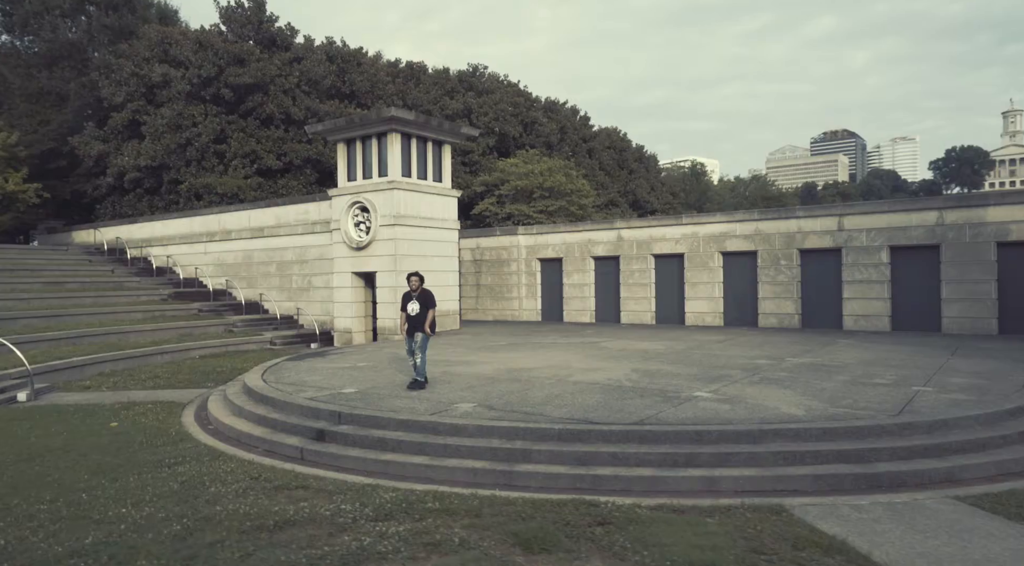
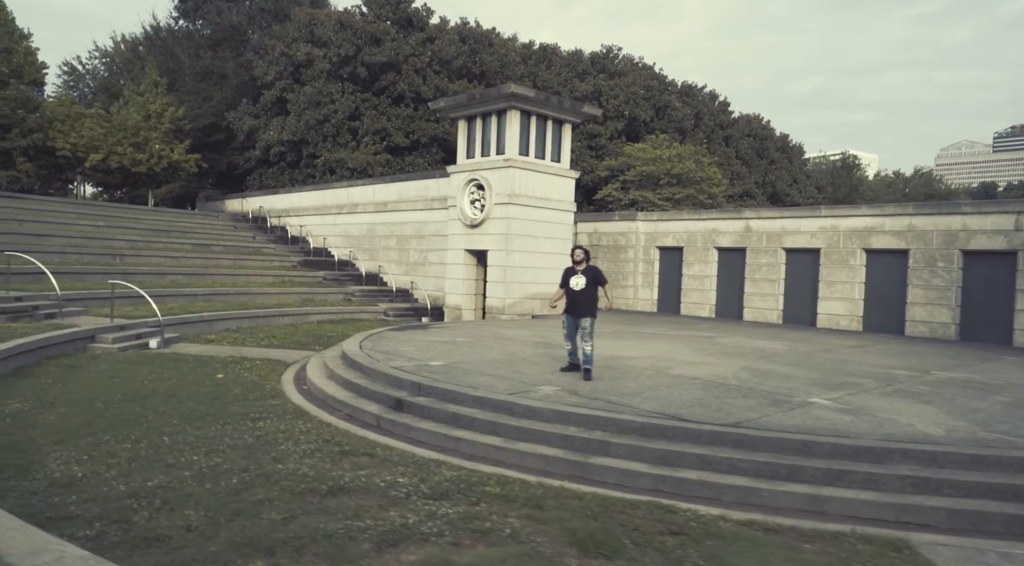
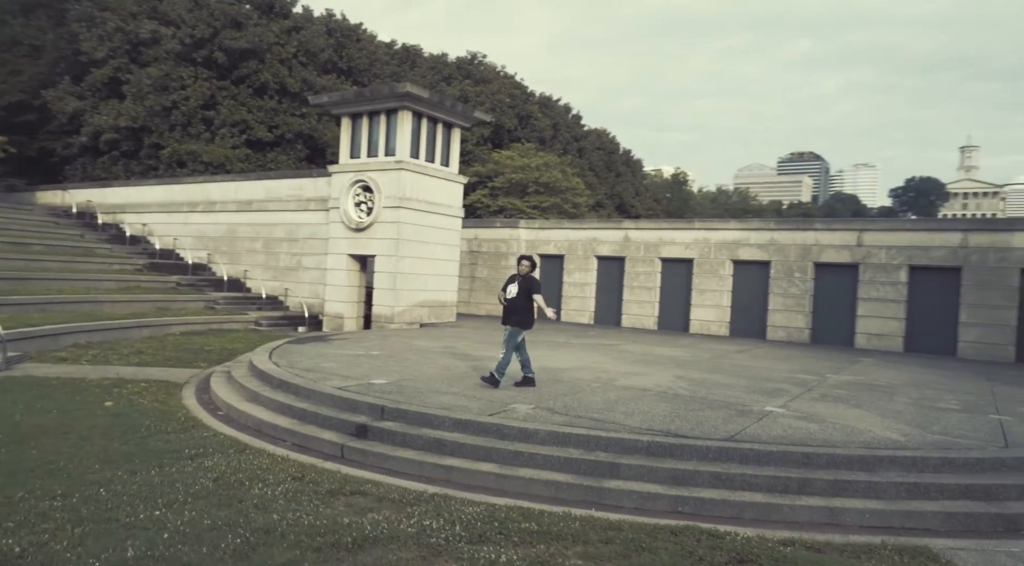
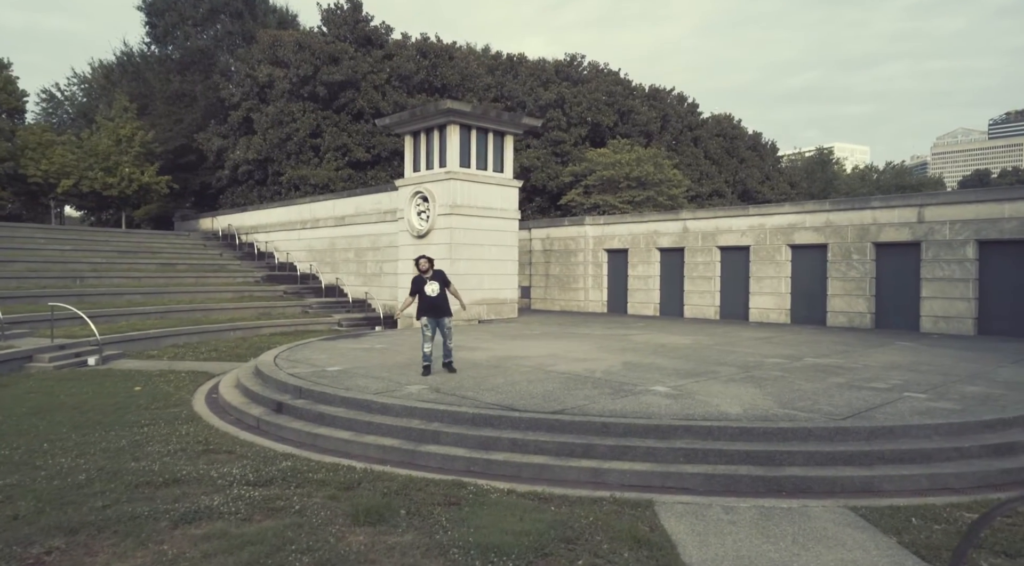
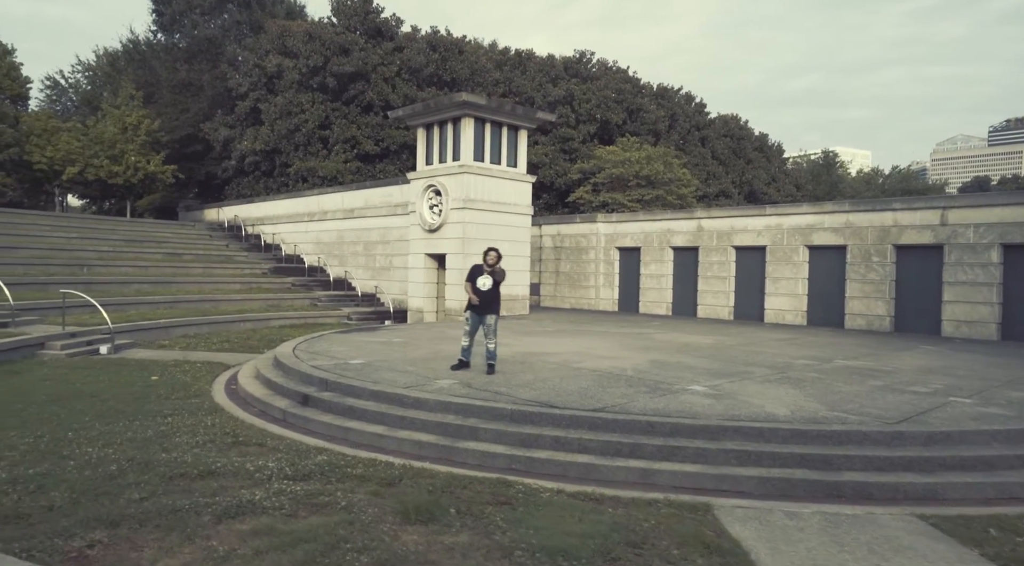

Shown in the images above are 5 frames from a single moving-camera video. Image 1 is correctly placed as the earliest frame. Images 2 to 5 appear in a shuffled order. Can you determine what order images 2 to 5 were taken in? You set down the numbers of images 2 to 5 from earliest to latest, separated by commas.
4, 5, 2, 3
